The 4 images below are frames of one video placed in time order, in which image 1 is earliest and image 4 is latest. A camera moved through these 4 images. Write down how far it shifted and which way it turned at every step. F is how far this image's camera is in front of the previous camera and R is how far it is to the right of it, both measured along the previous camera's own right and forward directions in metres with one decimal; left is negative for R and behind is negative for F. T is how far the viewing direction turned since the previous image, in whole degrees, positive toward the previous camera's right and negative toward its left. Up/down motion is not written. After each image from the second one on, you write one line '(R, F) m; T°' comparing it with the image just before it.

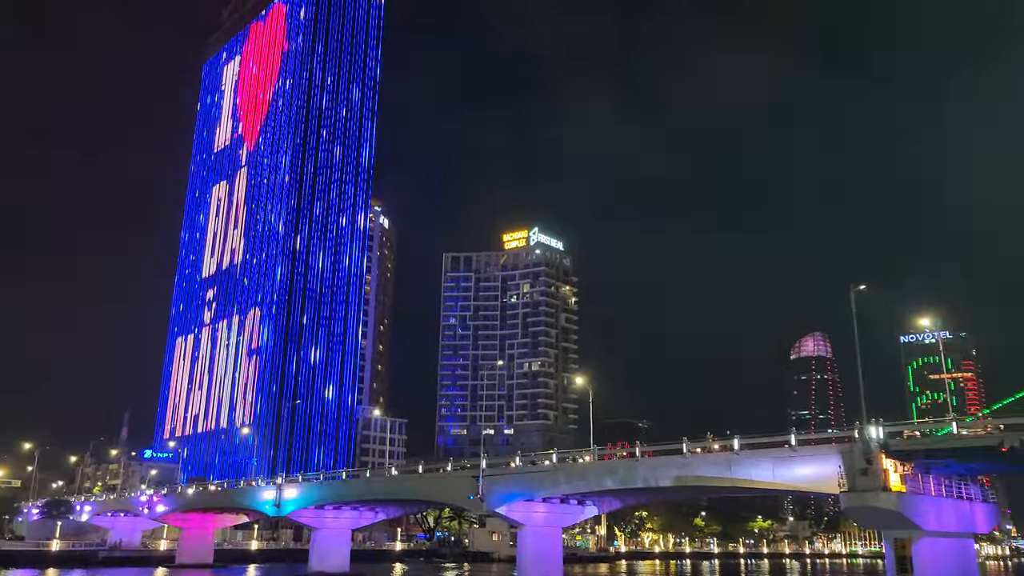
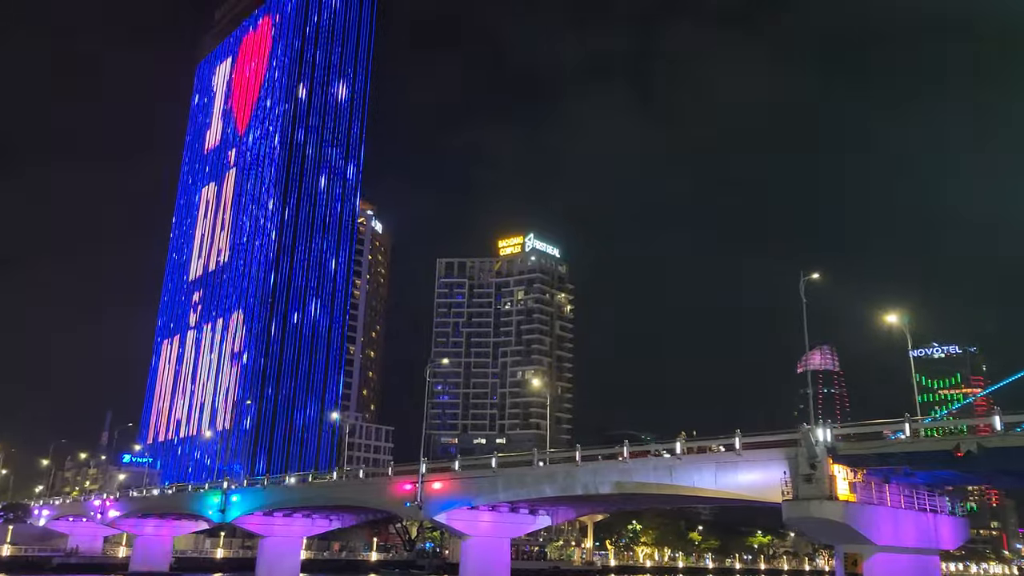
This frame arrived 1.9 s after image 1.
(+3.8, +3.3) m; -1°
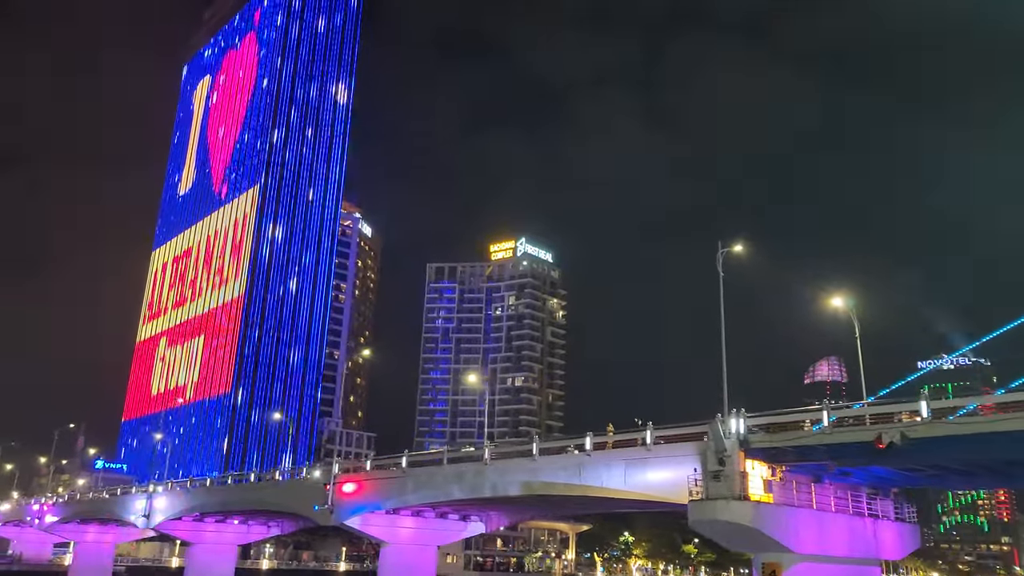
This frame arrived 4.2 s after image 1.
(+4.7, +4.0) m; -1°
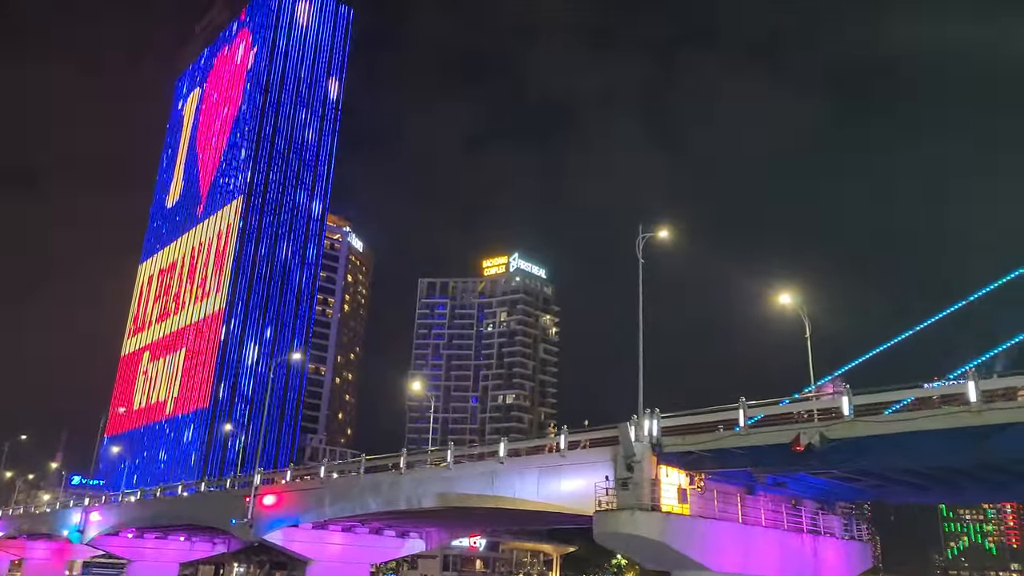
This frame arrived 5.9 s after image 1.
(+3.5, +2.8) m; -1°
